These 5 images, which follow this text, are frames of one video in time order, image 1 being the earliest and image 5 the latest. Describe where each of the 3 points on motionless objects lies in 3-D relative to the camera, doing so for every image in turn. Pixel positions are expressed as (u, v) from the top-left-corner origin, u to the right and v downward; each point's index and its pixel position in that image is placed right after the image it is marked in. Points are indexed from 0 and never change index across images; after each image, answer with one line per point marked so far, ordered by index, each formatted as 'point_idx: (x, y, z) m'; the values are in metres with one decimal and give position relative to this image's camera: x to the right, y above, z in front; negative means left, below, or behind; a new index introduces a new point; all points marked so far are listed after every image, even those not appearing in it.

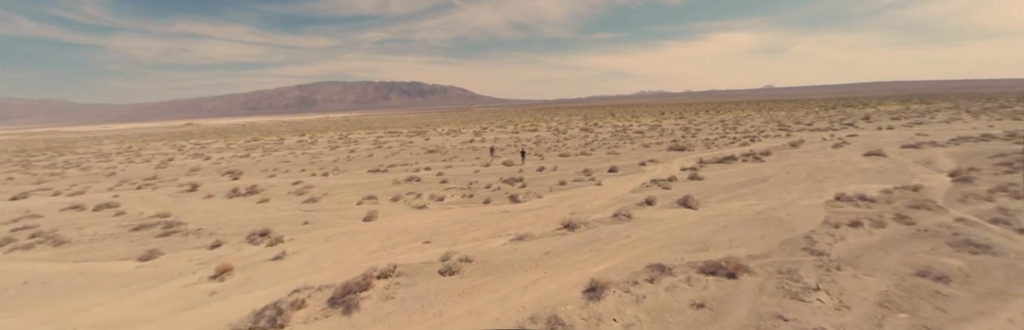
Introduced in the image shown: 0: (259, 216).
0: (-10.9, -2.2, +15.6) m
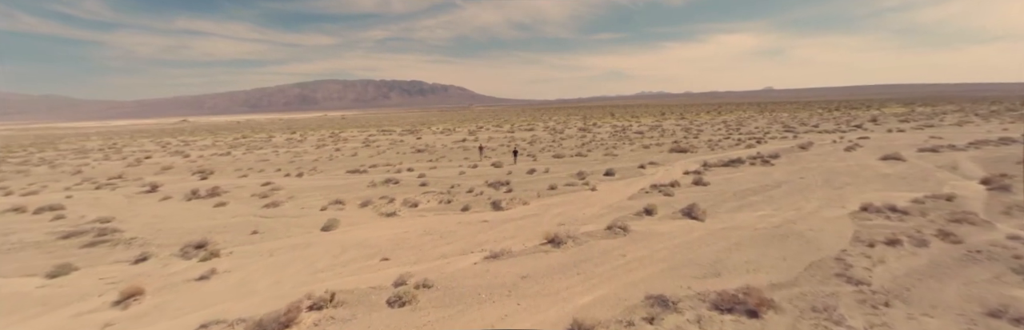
0: (-11.6, -2.2, +13.8) m
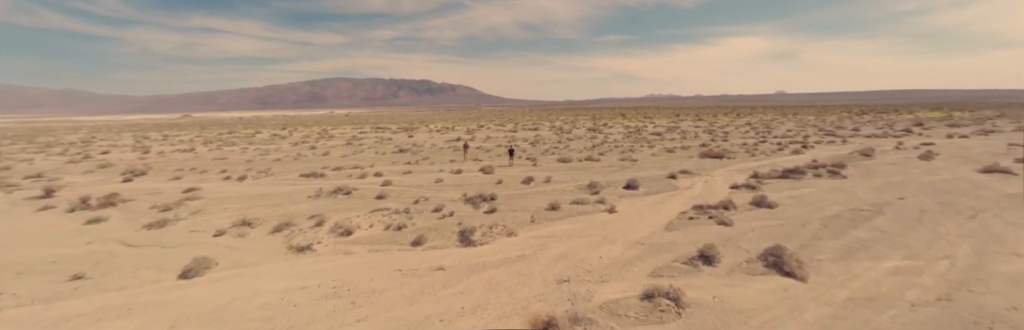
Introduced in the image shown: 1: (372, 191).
0: (-12.2, -2.3, +9.4) m
1: (-5.6, -1.0, +14.3) m
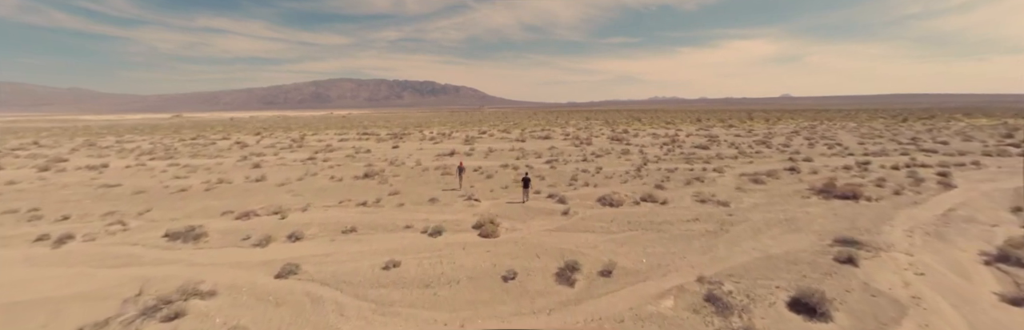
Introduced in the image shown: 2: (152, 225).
0: (-11.7, -3.7, +1.8) m
1: (-5.1, -2.6, +6.7) m
2: (-11.7, -1.9, +12.0) m
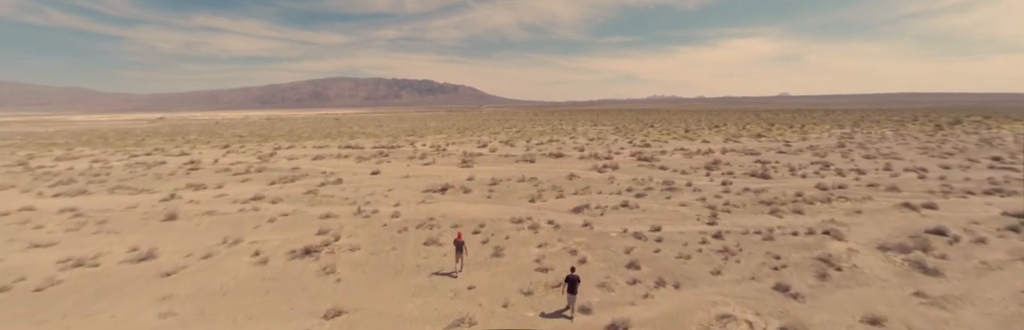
0: (-11.0, -6.1, -4.5) m
1: (-4.3, -4.9, +0.4) m
2: (-11.0, -4.2, +5.7) m
